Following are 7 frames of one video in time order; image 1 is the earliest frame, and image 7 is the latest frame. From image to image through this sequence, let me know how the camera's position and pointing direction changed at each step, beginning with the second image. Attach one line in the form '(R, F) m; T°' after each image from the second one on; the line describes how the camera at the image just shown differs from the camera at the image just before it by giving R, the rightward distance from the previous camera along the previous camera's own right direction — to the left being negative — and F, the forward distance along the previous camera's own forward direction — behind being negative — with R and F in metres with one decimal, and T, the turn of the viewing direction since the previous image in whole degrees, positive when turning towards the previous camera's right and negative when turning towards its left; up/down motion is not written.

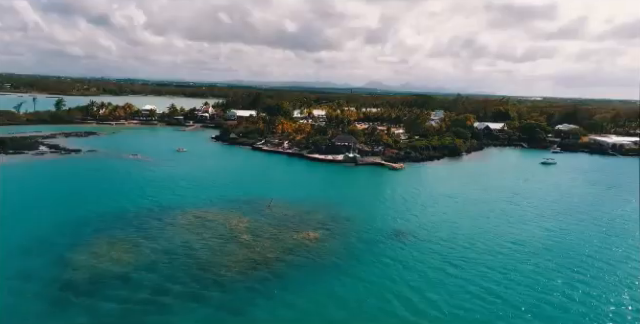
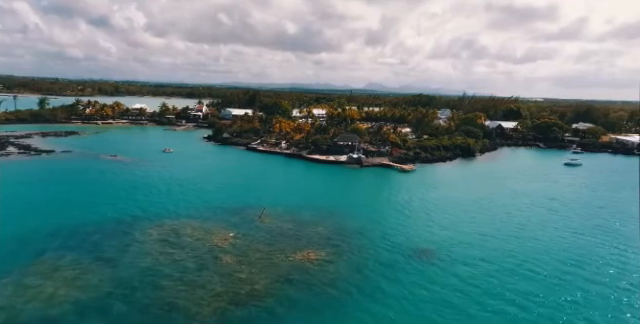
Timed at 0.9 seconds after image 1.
(-0.1, +3.5) m; 0°
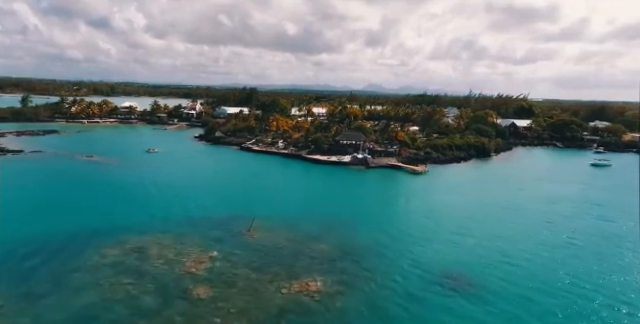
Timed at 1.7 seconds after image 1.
(-0.1, +3.3) m; 0°
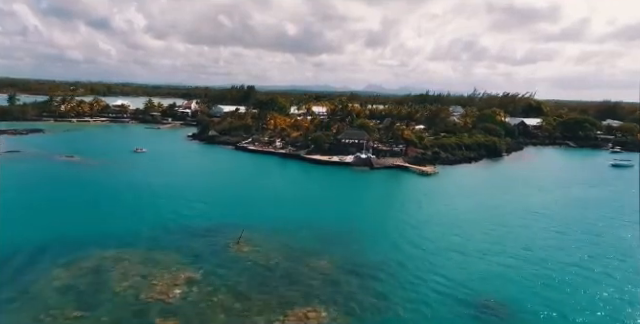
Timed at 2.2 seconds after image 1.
(0.0, +2.1) m; 0°
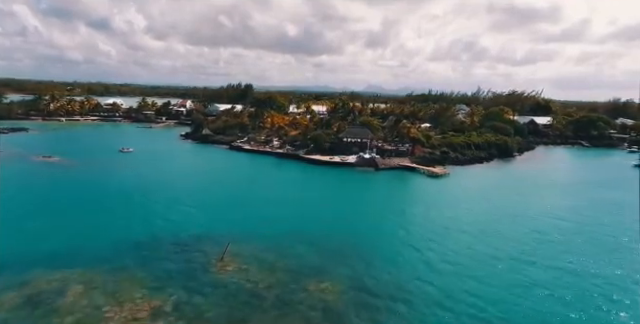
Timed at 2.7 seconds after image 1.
(0.0, +2.0) m; 0°
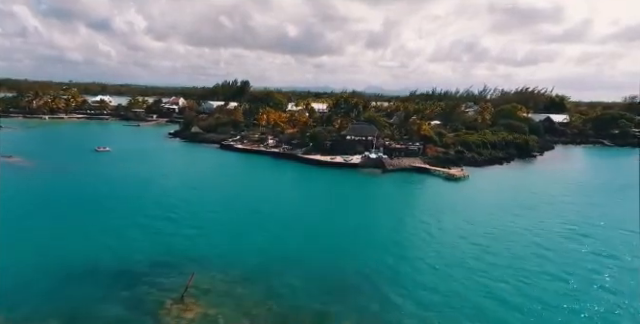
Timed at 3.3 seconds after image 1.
(0.0, +2.9) m; 0°
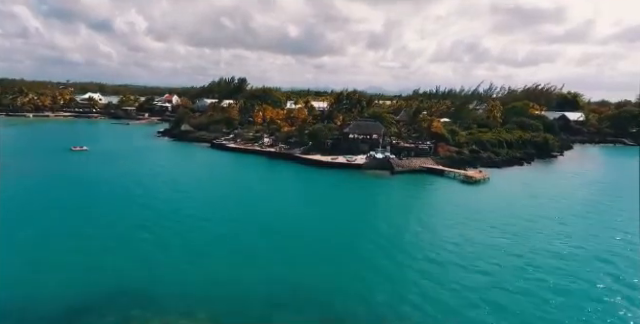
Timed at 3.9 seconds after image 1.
(0.0, +2.3) m; 0°
